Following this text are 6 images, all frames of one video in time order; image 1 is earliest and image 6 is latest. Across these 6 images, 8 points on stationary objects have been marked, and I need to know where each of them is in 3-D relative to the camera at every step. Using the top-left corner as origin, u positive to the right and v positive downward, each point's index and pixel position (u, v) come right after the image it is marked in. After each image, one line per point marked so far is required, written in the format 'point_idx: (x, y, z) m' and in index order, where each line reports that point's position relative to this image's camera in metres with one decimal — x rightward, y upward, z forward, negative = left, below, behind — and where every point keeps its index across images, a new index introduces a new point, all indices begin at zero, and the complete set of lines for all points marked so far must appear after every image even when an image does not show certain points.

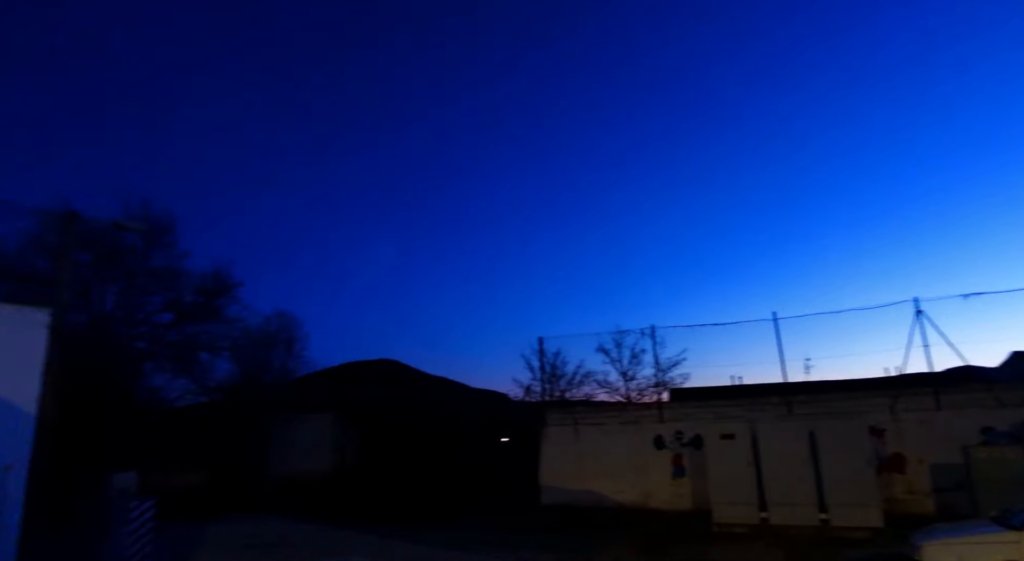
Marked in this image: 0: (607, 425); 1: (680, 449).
0: (+2.9, -4.4, +16.5) m
1: (+4.6, -4.7, +15.3) m
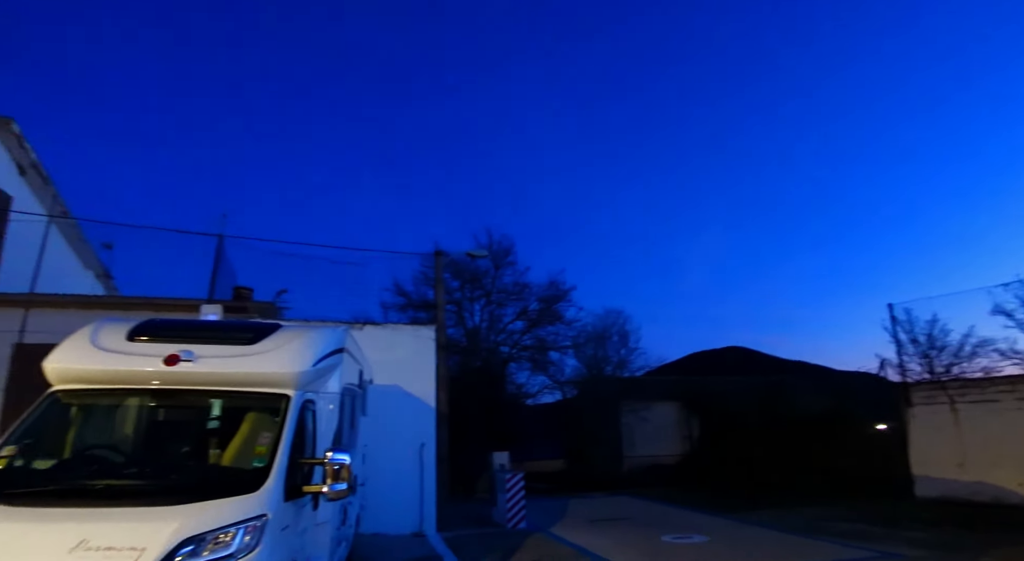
0: (+11.6, -2.8, +12.6) m
1: (+12.5, -3.0, +10.6) m
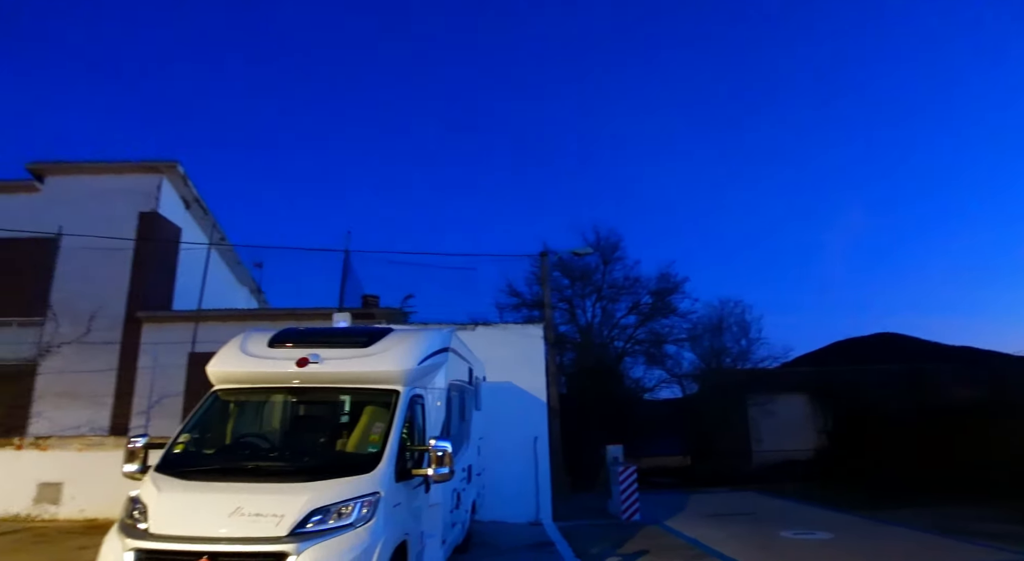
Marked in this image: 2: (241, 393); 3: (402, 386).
0: (+13.8, -2.0, +10.3) m
1: (+14.3, -2.1, +8.1) m
2: (-2.9, -1.2, +5.7) m
3: (-1.2, -1.1, +5.9) m
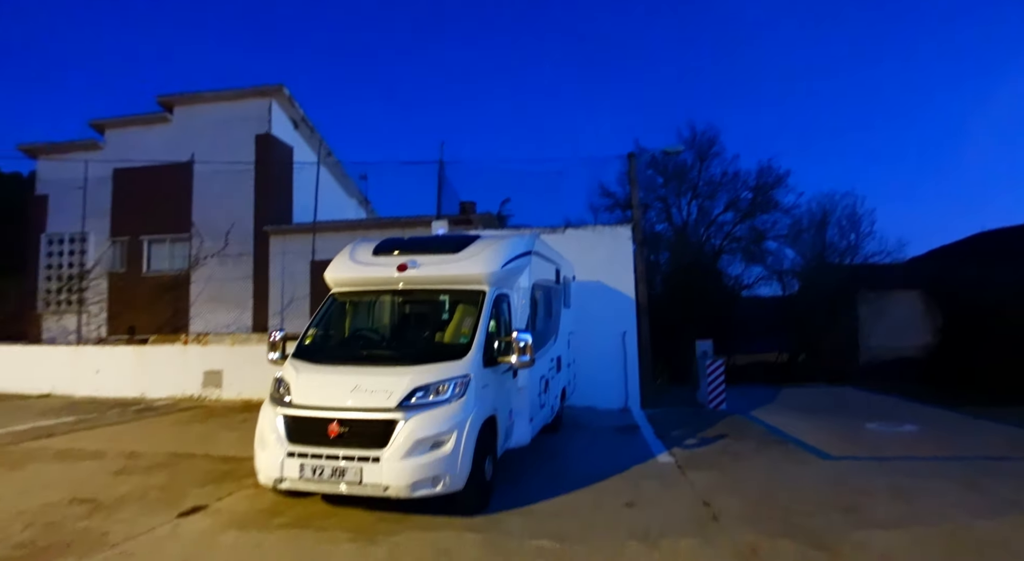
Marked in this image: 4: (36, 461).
0: (+15.3, +0.2, +8.2) m
1: (+15.3, -0.4, +6.1) m
2: (-2.0, -0.2, +6.7) m
3: (-0.3, 0.0, +6.5) m
4: (-7.3, -2.8, +8.3) m
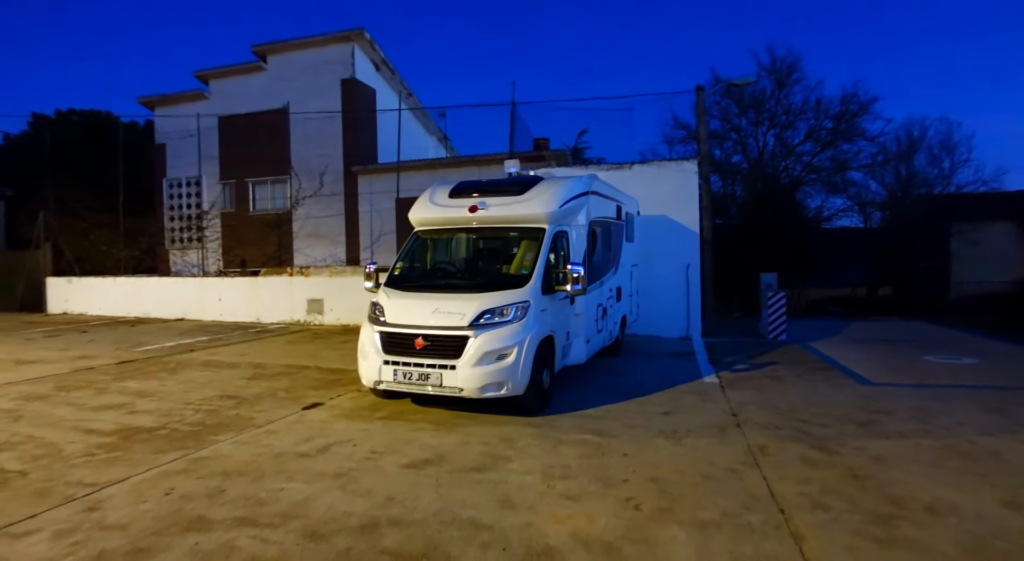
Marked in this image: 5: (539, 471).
0: (+16.1, +1.1, +6.8) m
1: (+15.9, +0.3, +4.7) m
2: (-1.2, +0.7, +7.7) m
3: (+0.5, +0.8, +7.3) m
4: (-6.2, -1.7, +10.4) m
5: (+0.2, -1.7, +4.8) m
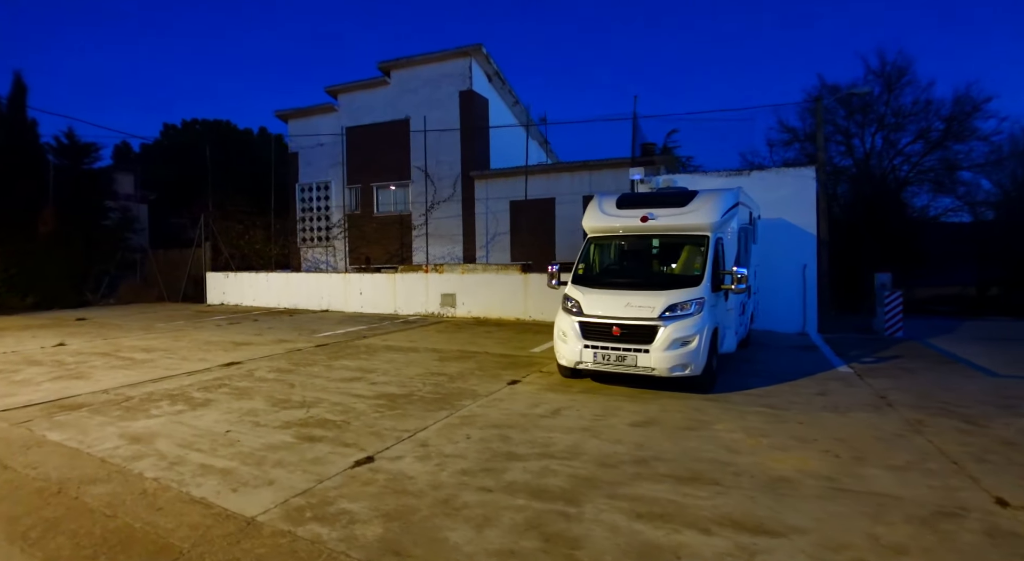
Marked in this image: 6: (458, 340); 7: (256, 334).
0: (+18.6, +1.0, +6.3) m
1: (+18.2, +0.2, +4.4) m
2: (+1.6, +0.7, +9.3) m
3: (+3.2, +0.8, +8.7) m
4: (-3.1, -1.6, +12.5) m
5: (+2.6, -1.7, +6.2) m
6: (-1.4, -1.5, +13.7) m
7: (-7.4, -1.5, +15.7) m
